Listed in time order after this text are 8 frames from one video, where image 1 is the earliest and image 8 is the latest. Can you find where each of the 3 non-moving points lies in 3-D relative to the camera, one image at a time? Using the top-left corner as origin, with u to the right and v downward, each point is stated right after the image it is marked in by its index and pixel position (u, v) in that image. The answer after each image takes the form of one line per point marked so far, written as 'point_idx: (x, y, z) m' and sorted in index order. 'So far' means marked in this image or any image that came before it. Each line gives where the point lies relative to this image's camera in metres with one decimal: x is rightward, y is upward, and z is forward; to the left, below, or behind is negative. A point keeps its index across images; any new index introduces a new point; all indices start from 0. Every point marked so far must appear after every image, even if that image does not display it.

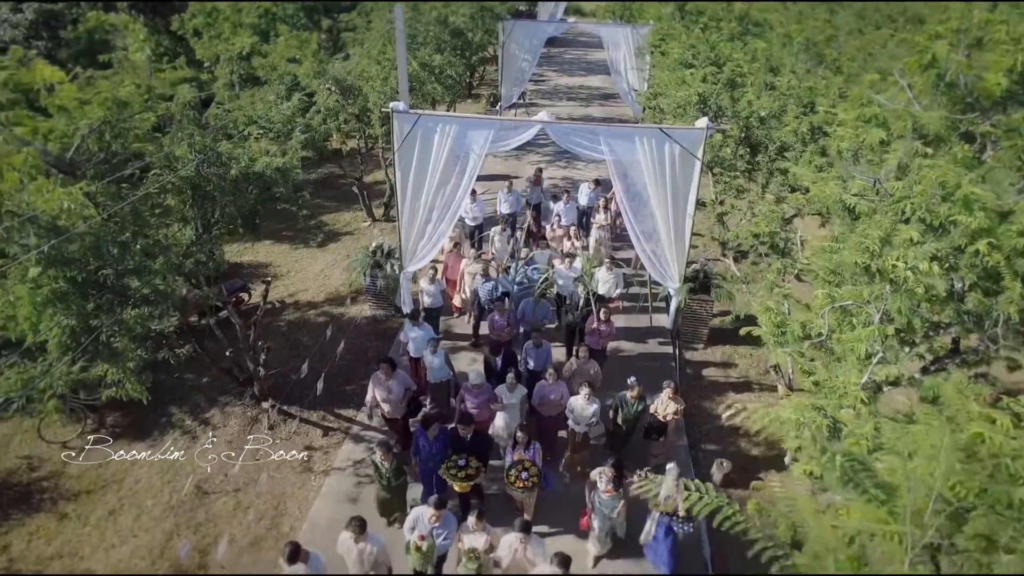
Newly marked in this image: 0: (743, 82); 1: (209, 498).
0: (+2.6, +2.4, +11.0) m
1: (-2.2, -1.5, +6.9) m
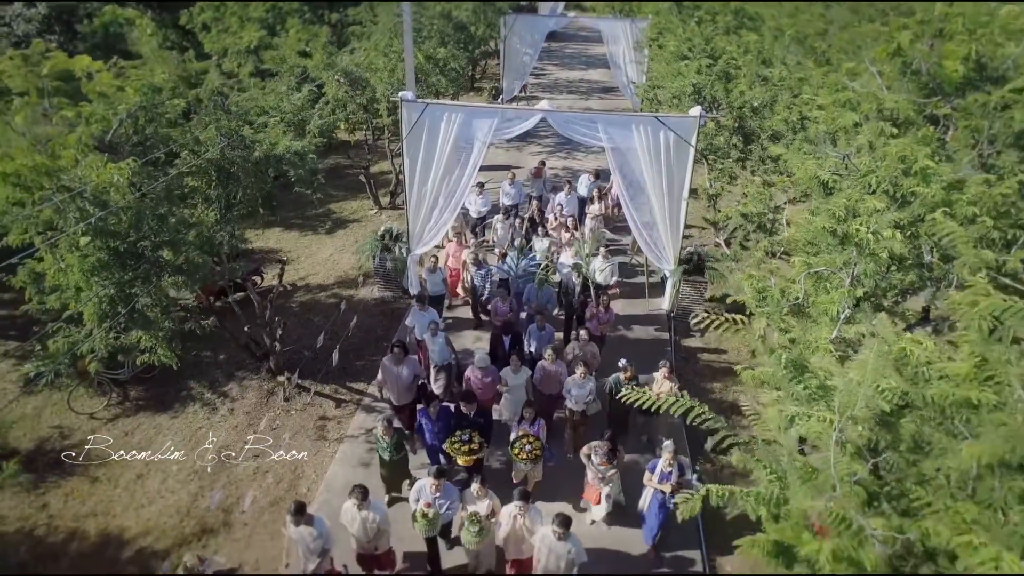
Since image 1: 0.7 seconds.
0: (+2.7, +2.5, +11.4) m
1: (-2.2, -1.3, +7.4) m
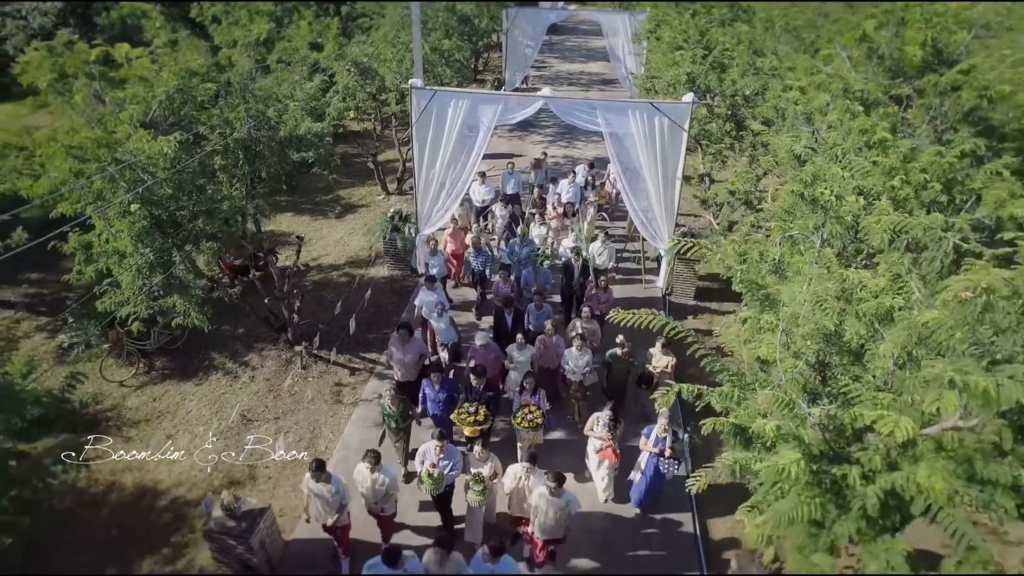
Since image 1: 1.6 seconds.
0: (+2.7, +2.8, +11.9) m
1: (-2.1, -1.1, +7.9) m
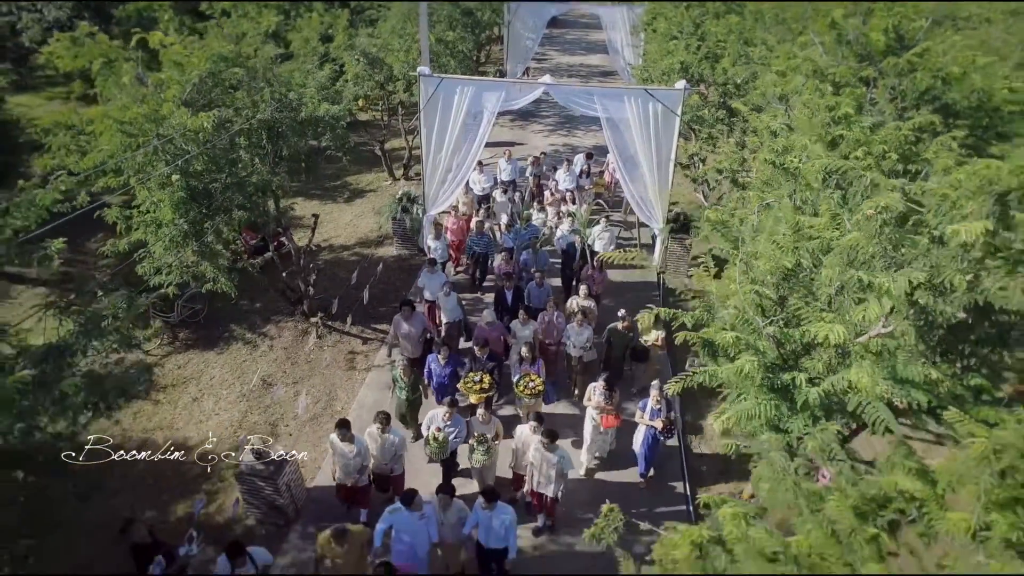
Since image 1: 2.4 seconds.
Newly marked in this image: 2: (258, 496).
0: (+2.7, +3.0, +12.5) m
1: (-2.1, -0.9, +8.5) m
2: (-1.7, -1.4, +6.3) m
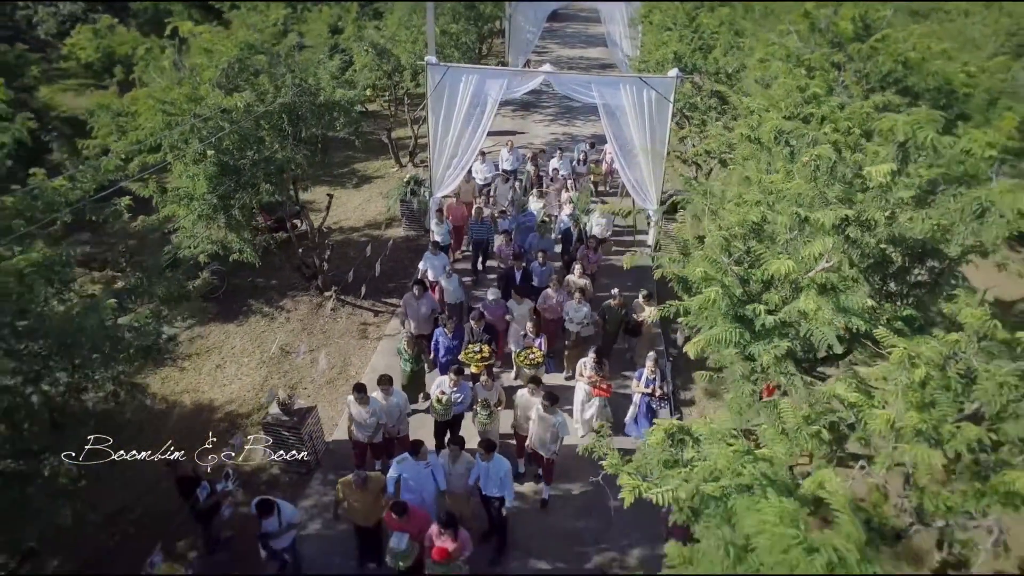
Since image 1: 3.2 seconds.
0: (+2.7, +3.3, +13.0) m
1: (-2.1, -0.6, +9.1) m
2: (-1.7, -1.1, +6.9) m
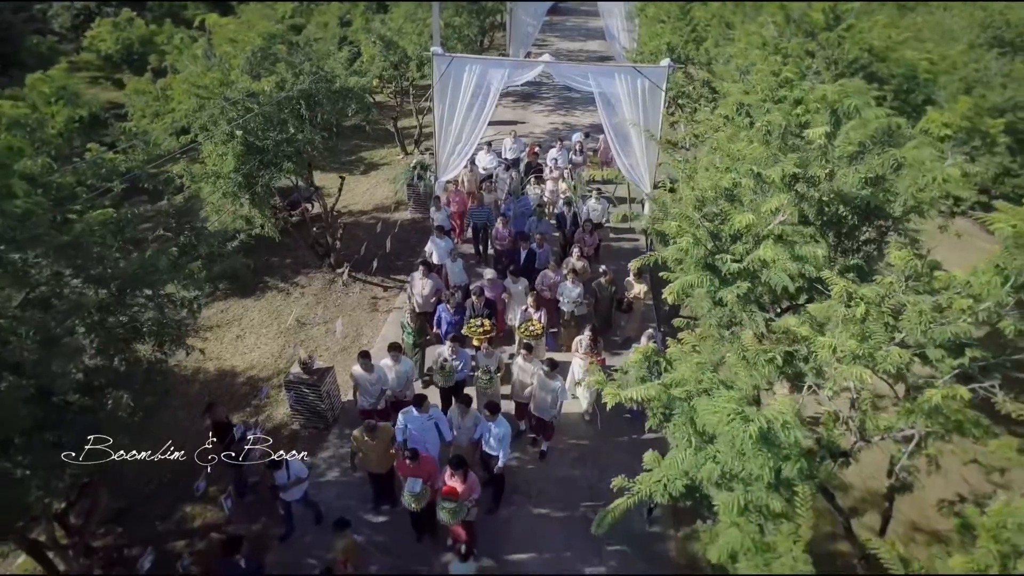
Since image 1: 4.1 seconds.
0: (+2.8, +3.6, +13.7) m
1: (-2.1, -0.4, +9.7) m
2: (-1.6, -0.9, +7.5) m
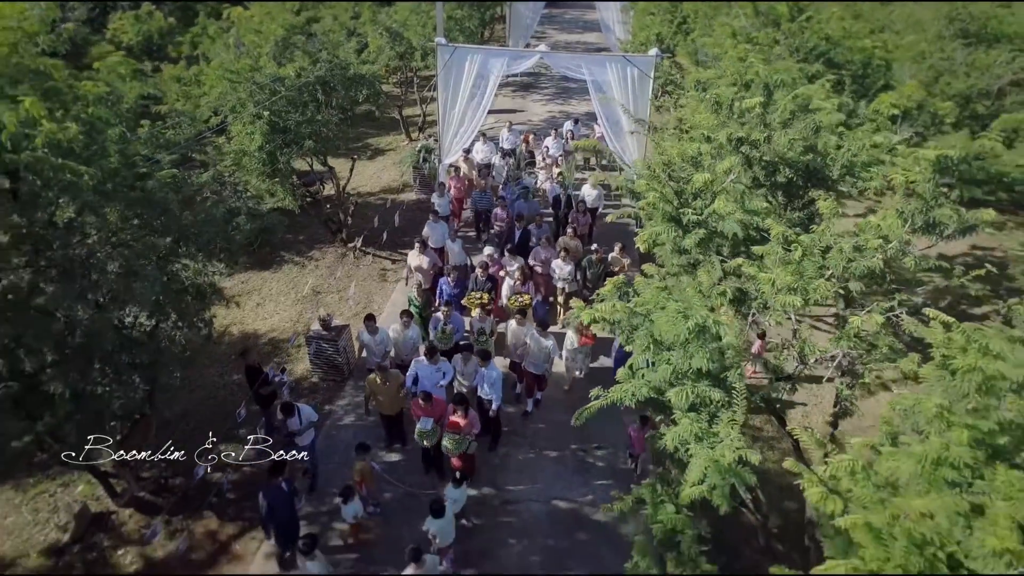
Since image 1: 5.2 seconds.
0: (+2.7, +3.9, +14.5) m
1: (-2.1, -0.1, +10.5) m
2: (-1.7, -0.6, +8.4) m
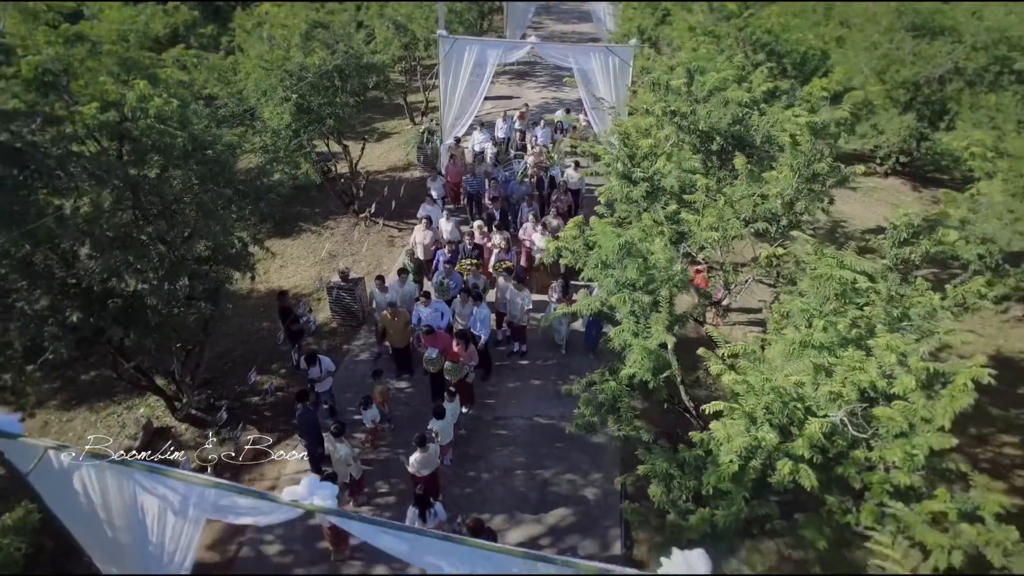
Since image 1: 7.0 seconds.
0: (+2.7, +4.4, +15.8) m
1: (-2.2, +0.4, +12.0) m
2: (-1.7, -0.2, +9.8) m
